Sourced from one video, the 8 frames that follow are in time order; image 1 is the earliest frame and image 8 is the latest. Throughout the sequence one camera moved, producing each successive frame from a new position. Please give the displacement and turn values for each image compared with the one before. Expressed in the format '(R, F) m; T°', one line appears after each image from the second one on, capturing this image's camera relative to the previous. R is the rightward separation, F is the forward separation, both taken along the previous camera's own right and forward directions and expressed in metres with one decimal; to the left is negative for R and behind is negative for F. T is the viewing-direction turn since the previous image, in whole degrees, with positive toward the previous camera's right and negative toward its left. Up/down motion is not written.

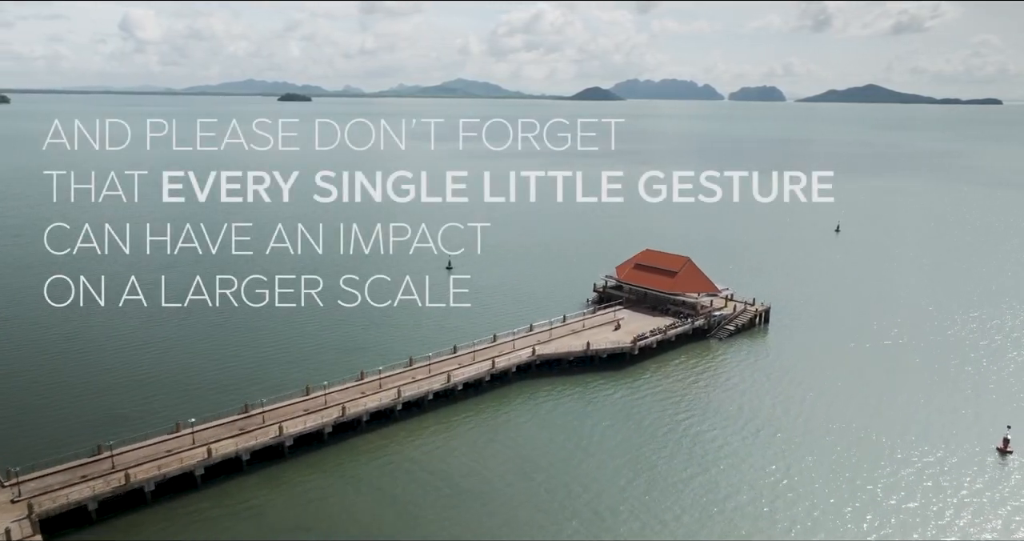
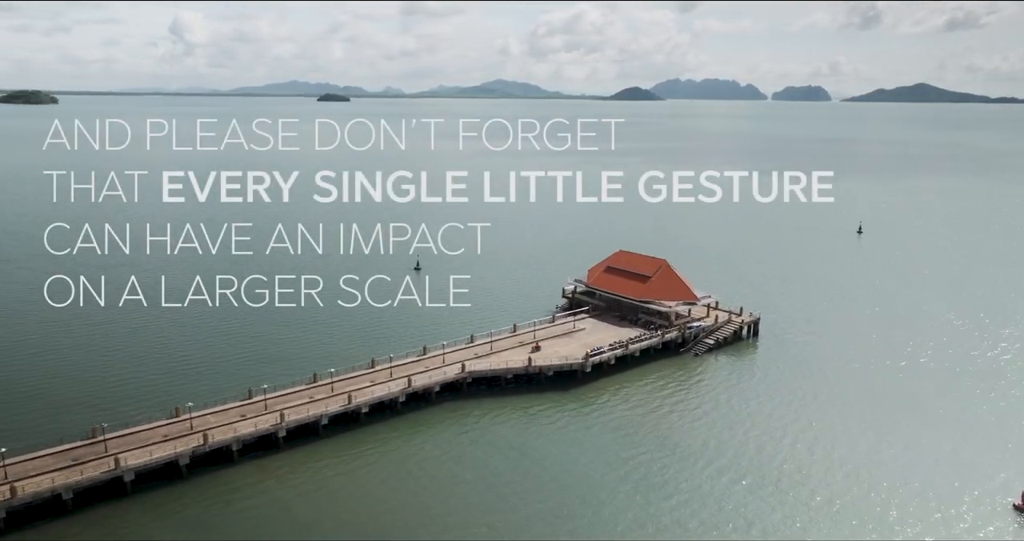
(+7.9, +8.8) m; -3°
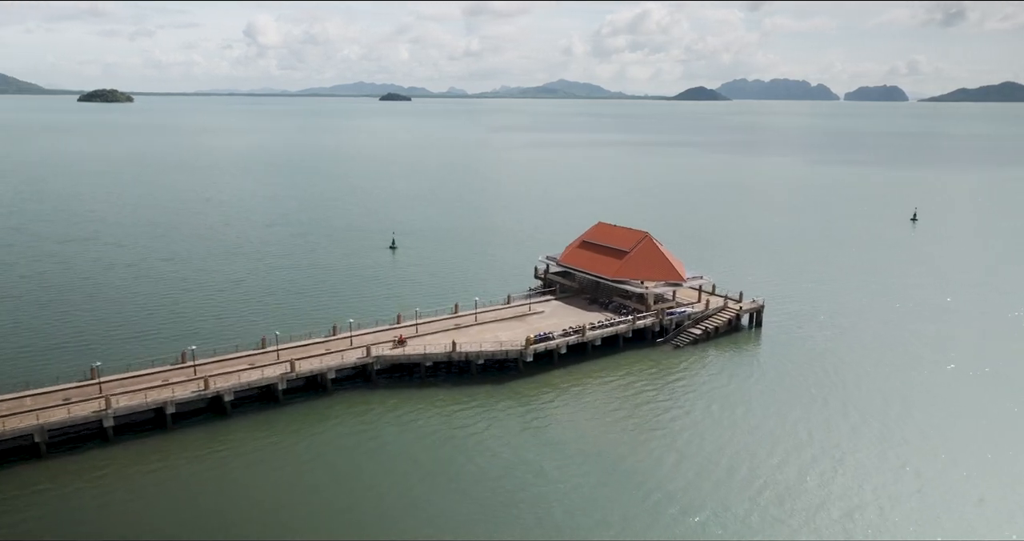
(+8.1, +10.4) m; -5°
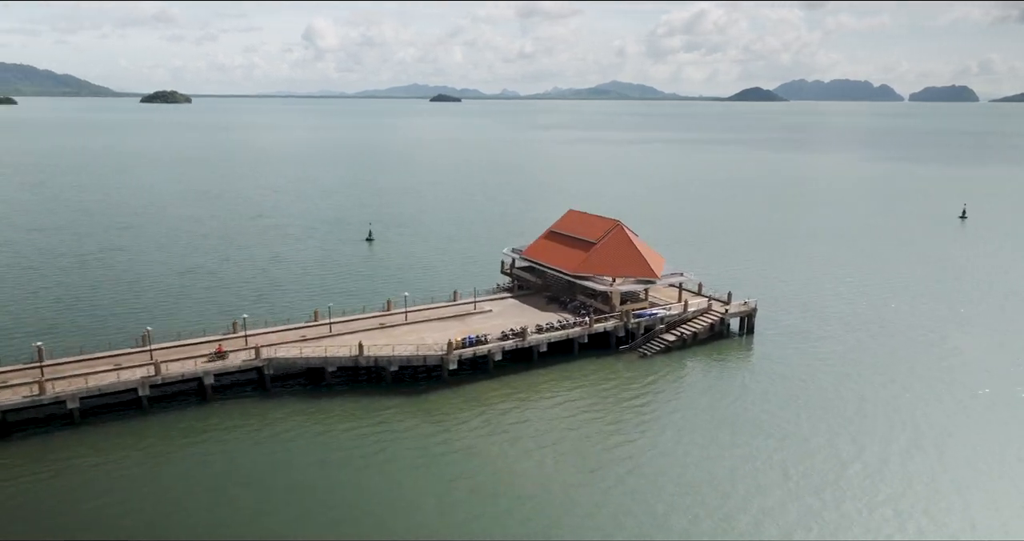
(+6.5, +7.3) m; -4°
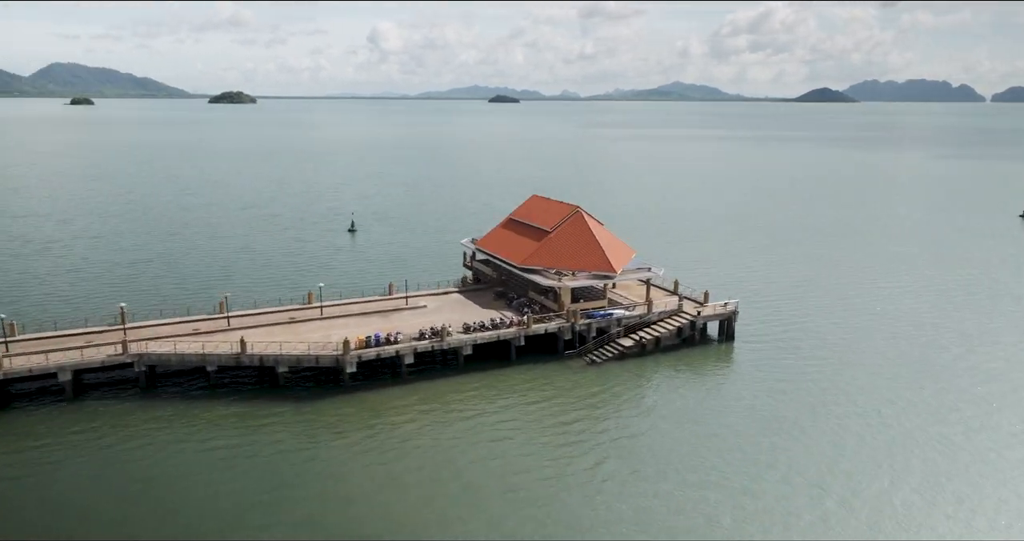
(+6.3, +5.9) m; -5°
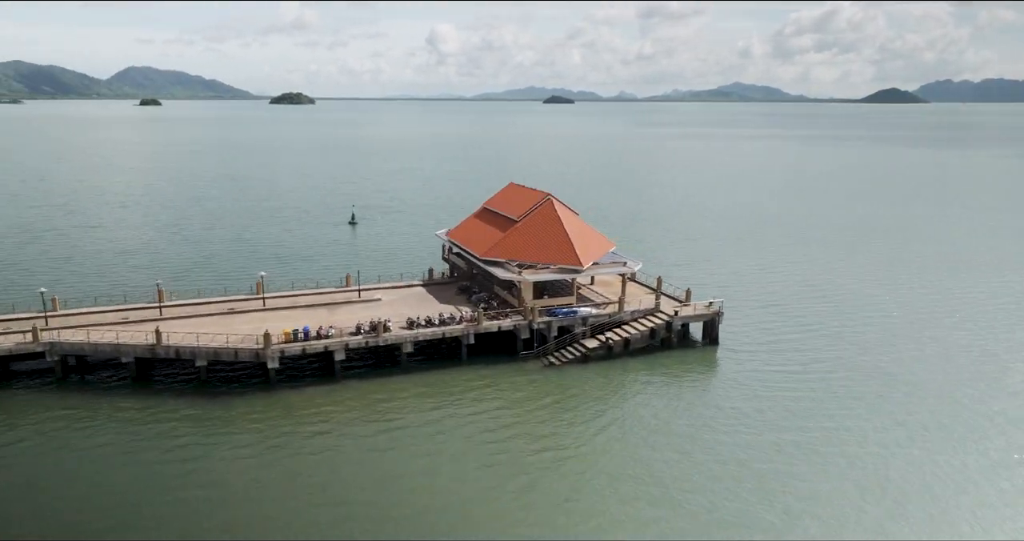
(+4.5, +3.5) m; -4°
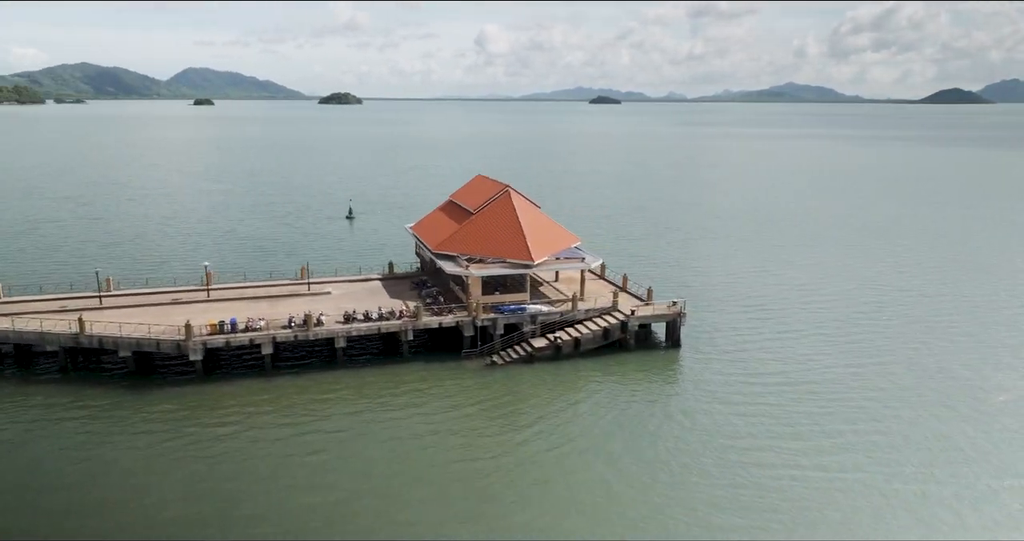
(+4.2, +1.9) m; -4°
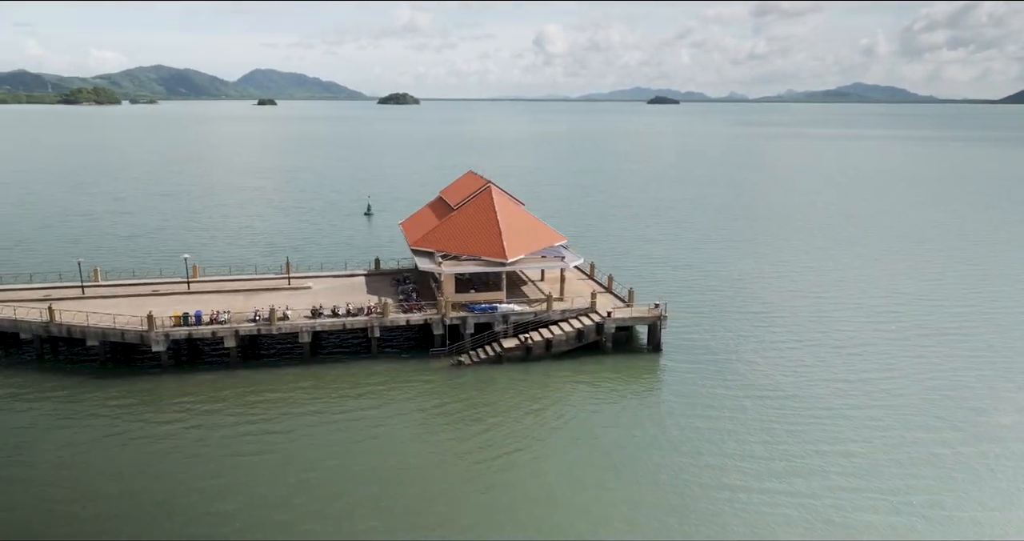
(+3.4, +1.1) m; -4°
